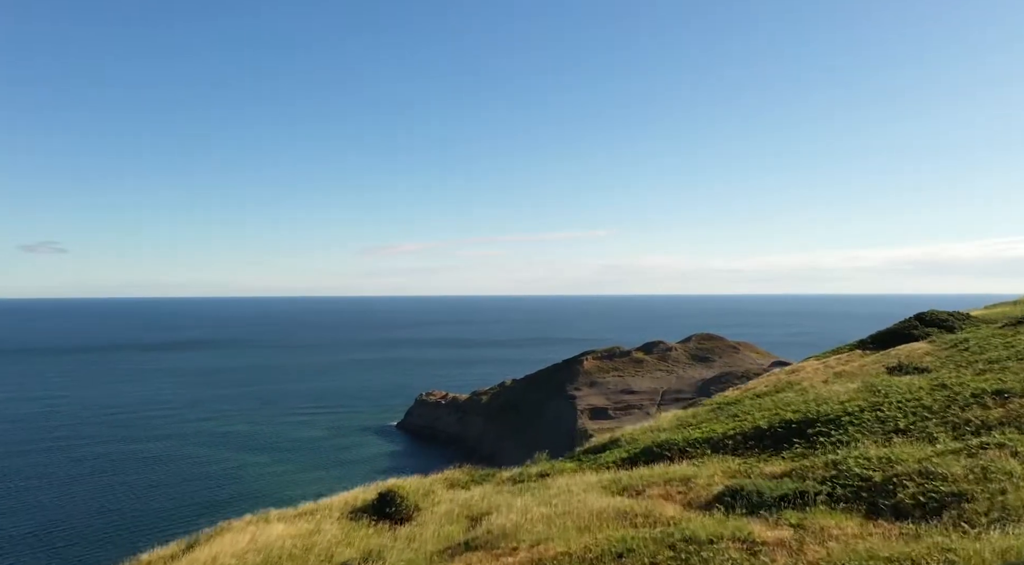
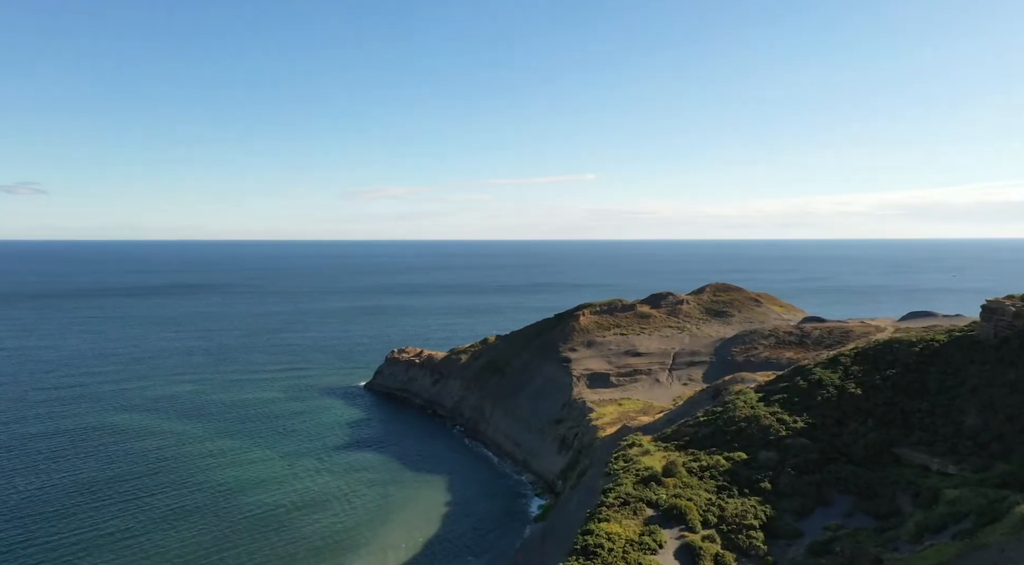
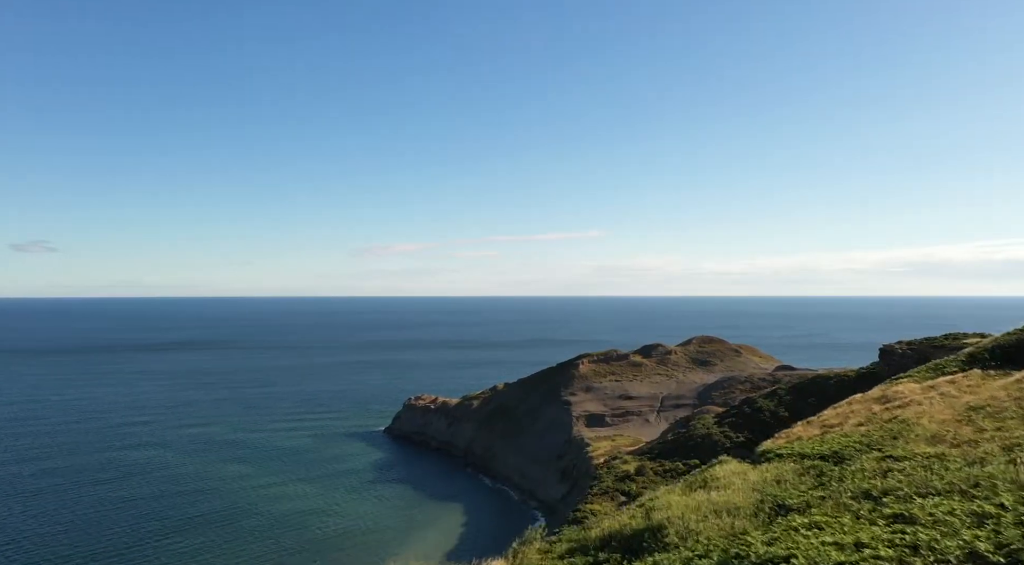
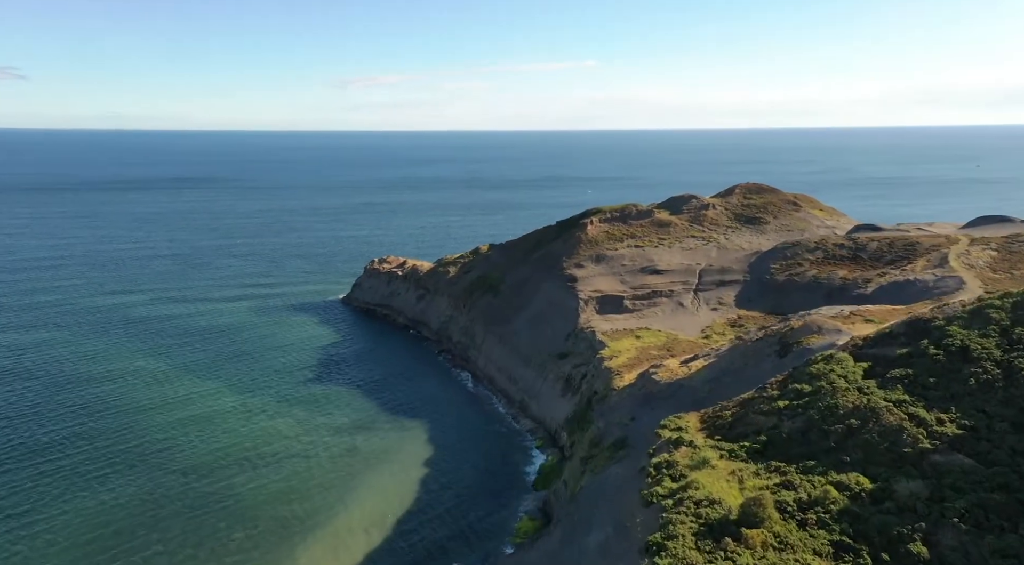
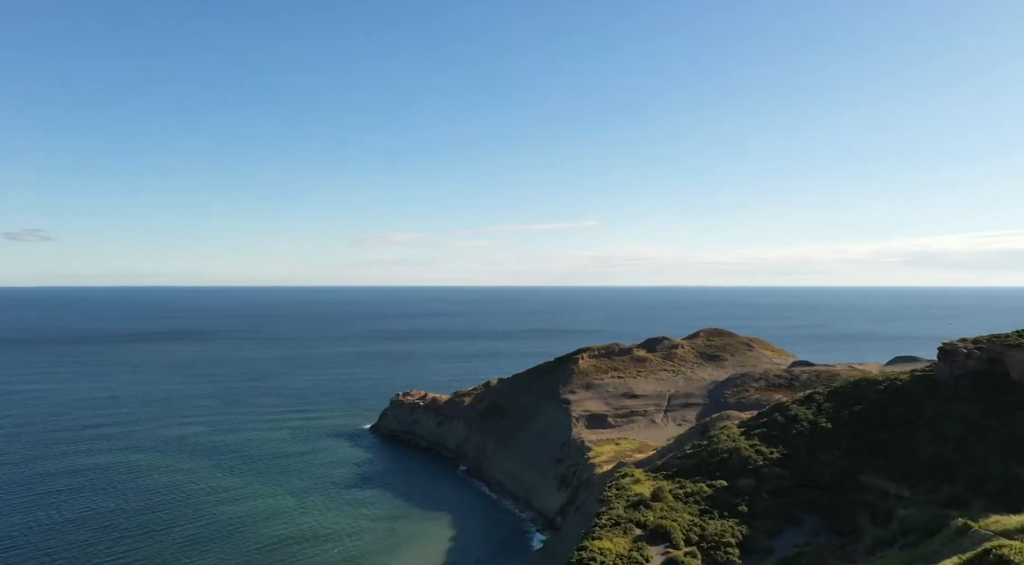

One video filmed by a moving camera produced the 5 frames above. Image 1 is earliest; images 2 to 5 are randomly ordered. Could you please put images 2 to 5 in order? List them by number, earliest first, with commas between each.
3, 5, 2, 4
